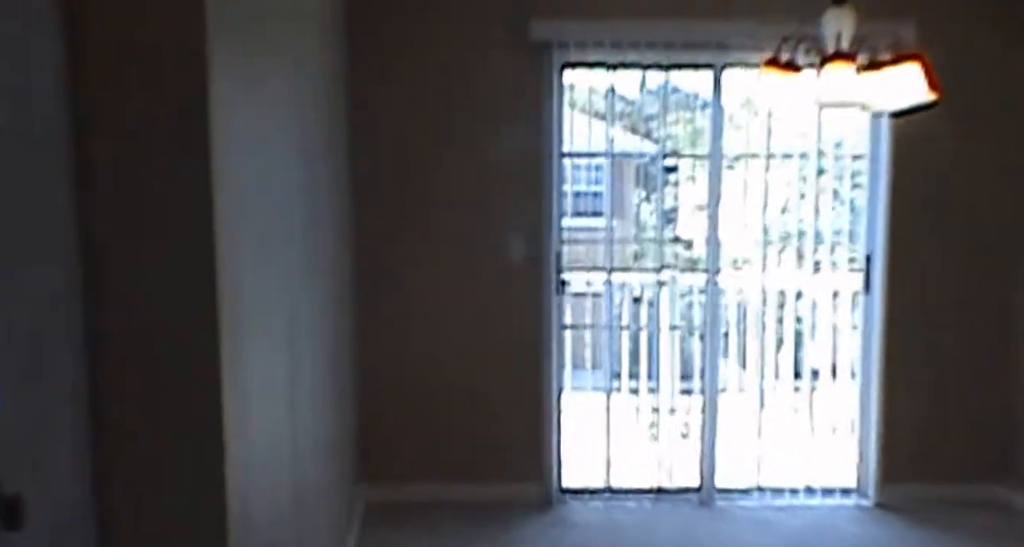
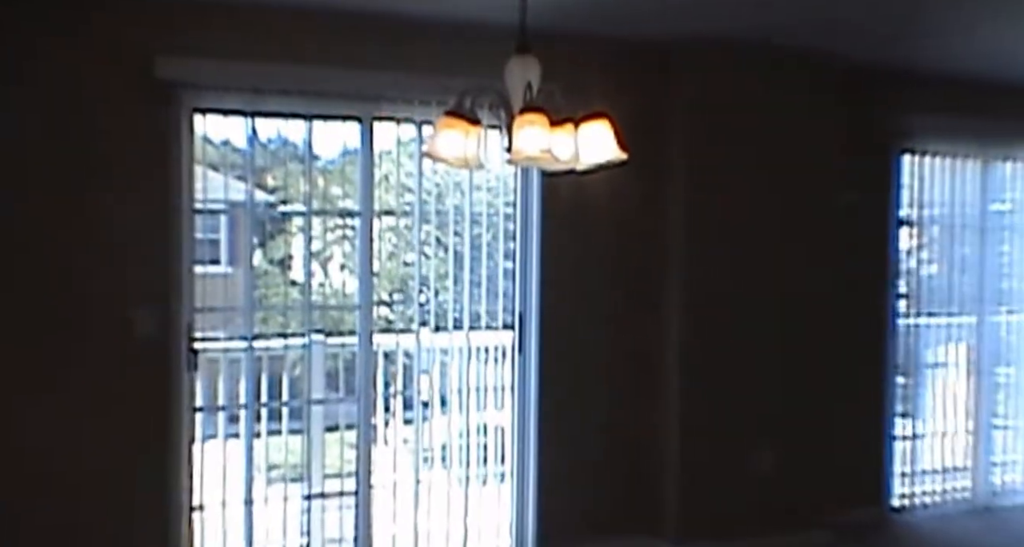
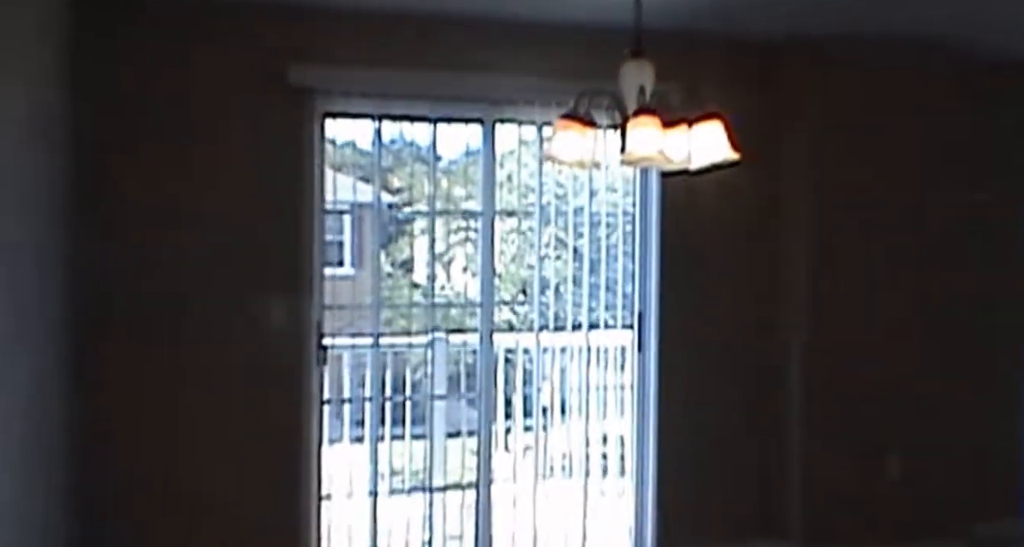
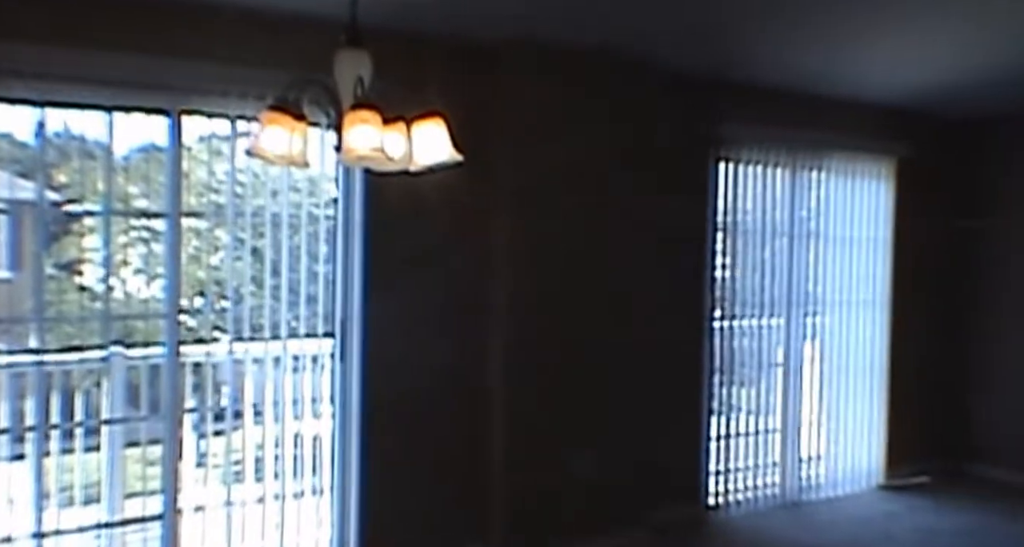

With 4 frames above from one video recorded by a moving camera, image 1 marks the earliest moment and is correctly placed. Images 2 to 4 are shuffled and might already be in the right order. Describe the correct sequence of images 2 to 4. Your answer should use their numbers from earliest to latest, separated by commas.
3, 2, 4
